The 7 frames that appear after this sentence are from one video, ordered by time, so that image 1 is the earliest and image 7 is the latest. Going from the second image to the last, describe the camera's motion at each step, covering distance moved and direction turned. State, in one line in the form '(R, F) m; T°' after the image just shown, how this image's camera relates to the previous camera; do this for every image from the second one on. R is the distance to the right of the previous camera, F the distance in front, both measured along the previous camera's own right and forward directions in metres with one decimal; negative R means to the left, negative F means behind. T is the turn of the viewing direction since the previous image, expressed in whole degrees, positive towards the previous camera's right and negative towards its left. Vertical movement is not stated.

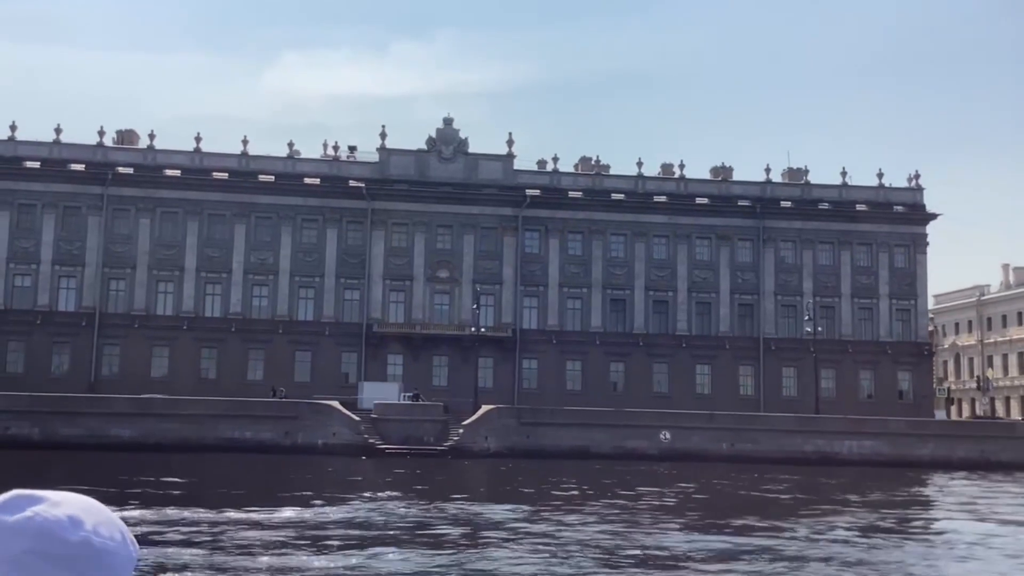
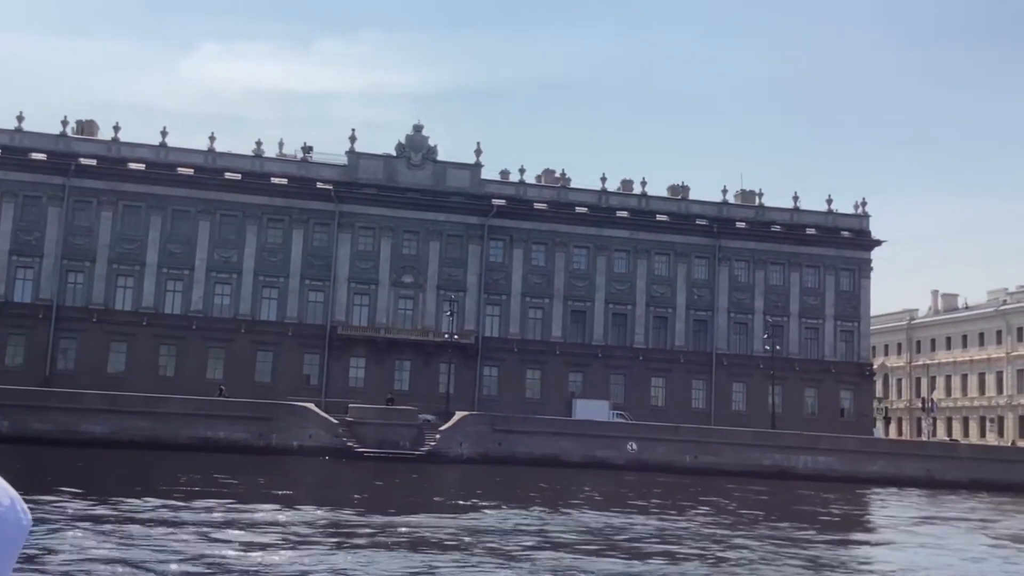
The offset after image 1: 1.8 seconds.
(-2.3, -0.7) m; +5°
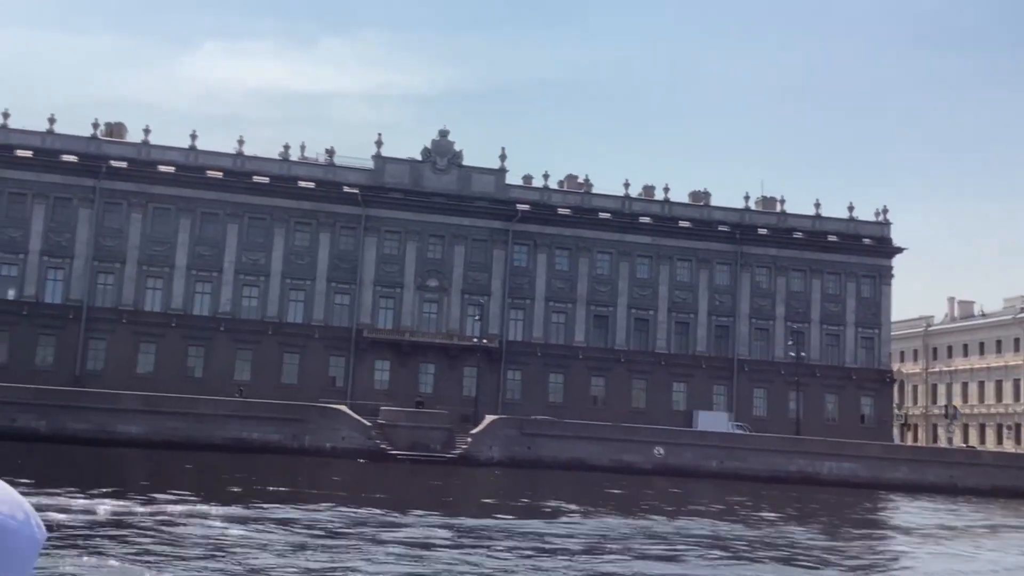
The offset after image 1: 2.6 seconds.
(-1.0, -0.4) m; 0°
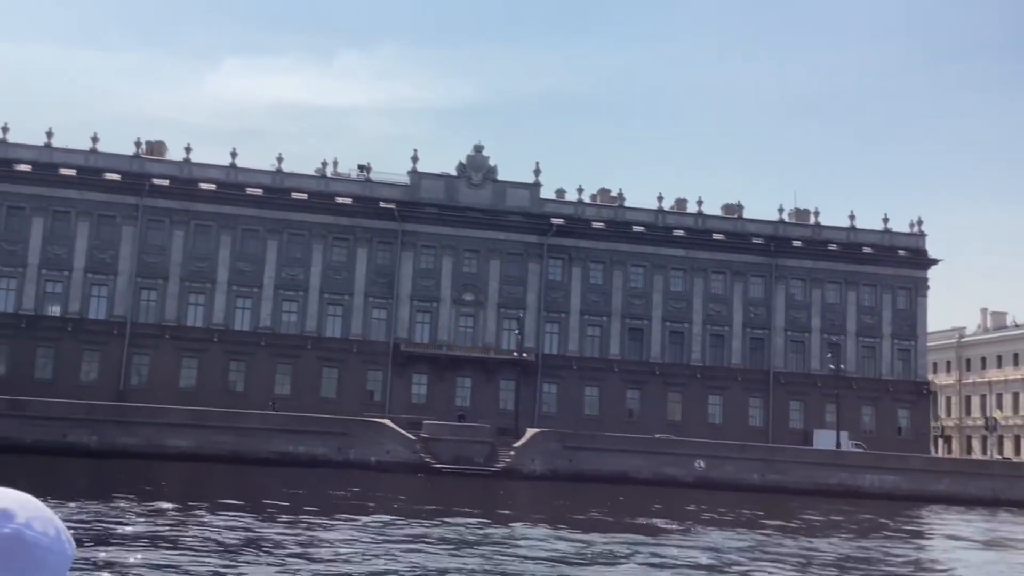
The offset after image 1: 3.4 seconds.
(-0.8, -0.3) m; -1°
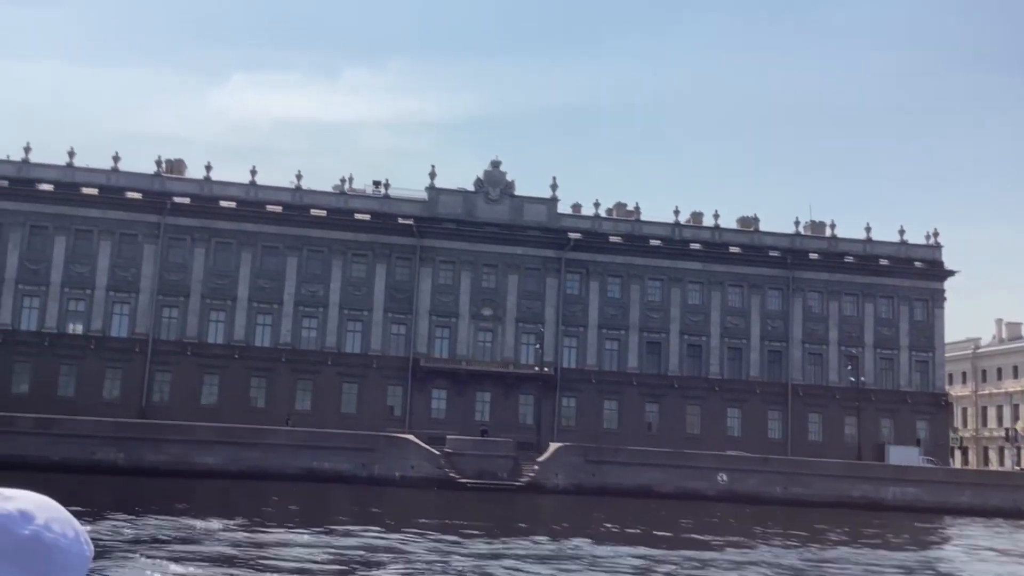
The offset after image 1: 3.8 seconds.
(-0.6, -0.2) m; 0°
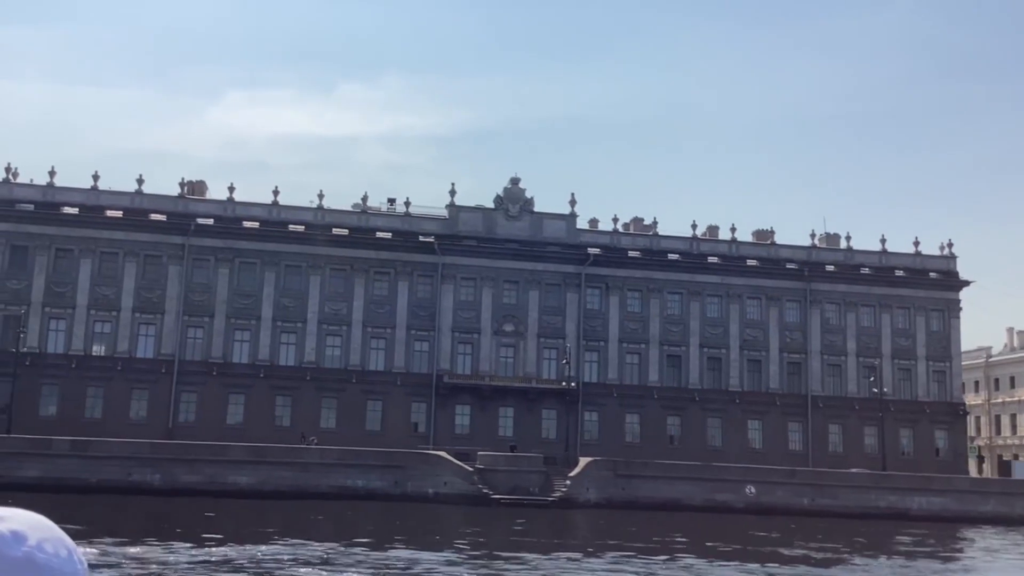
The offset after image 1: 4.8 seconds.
(-1.2, -0.4) m; 0°
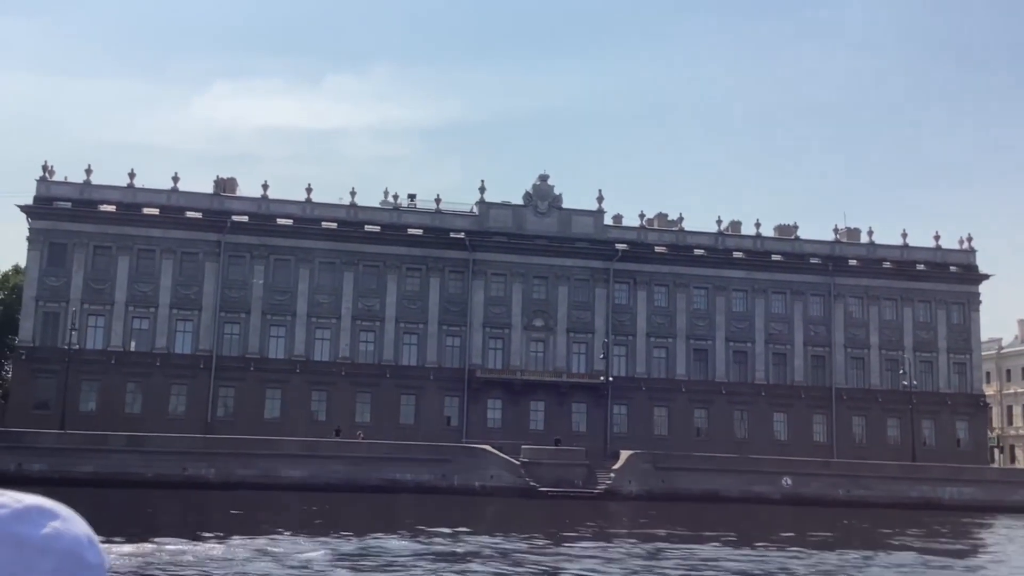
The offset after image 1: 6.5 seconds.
(-2.1, -0.8) m; 0°
